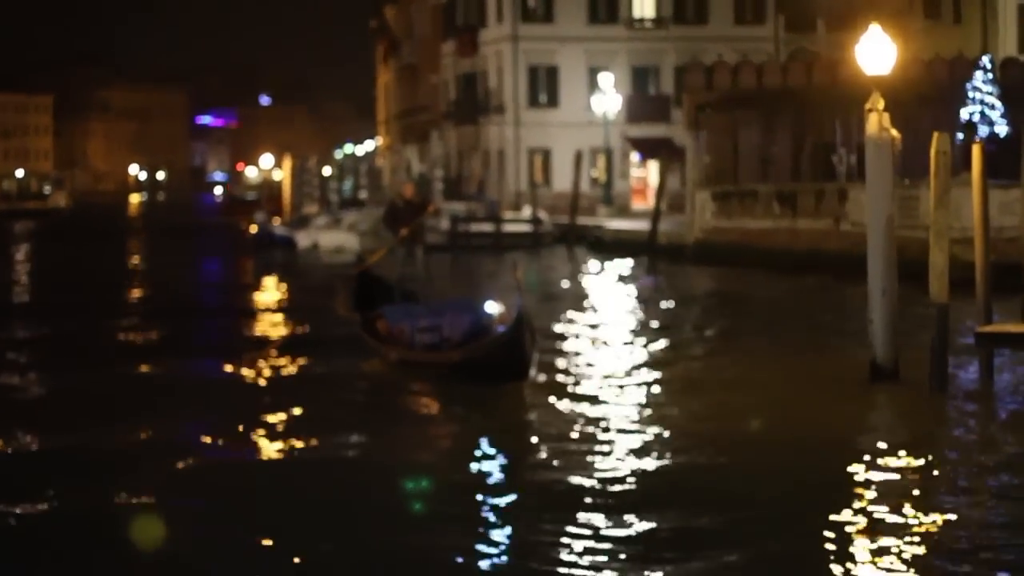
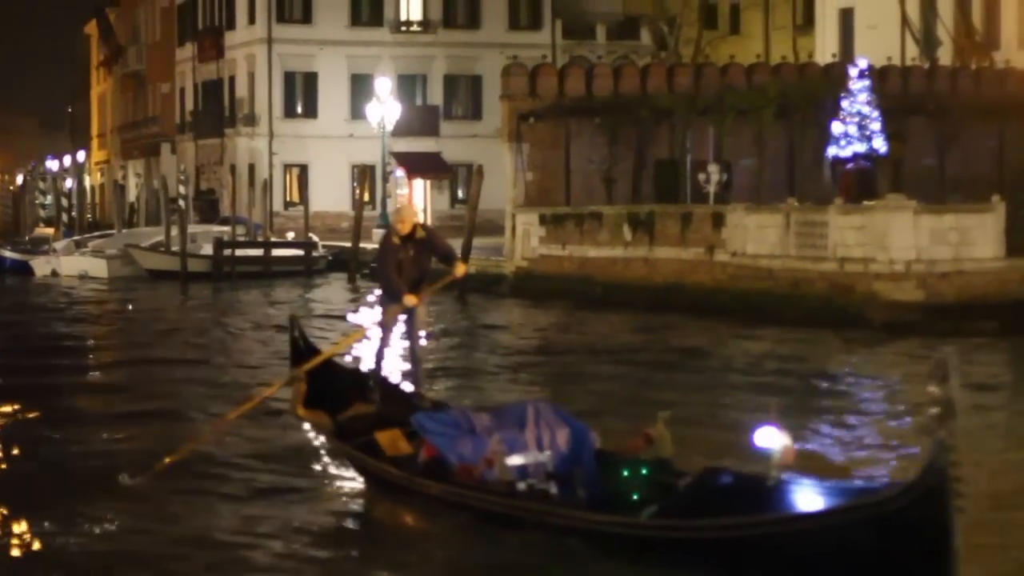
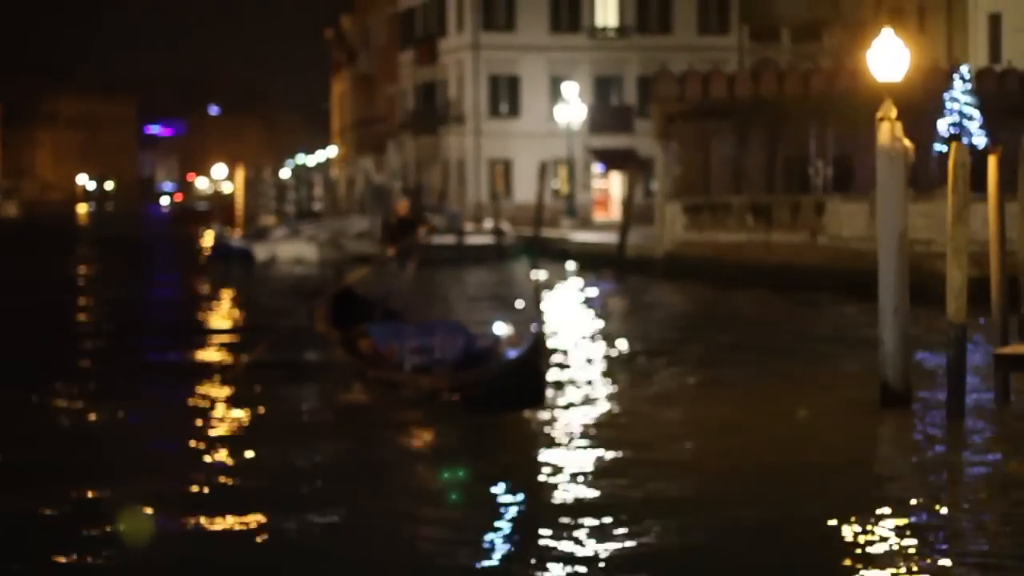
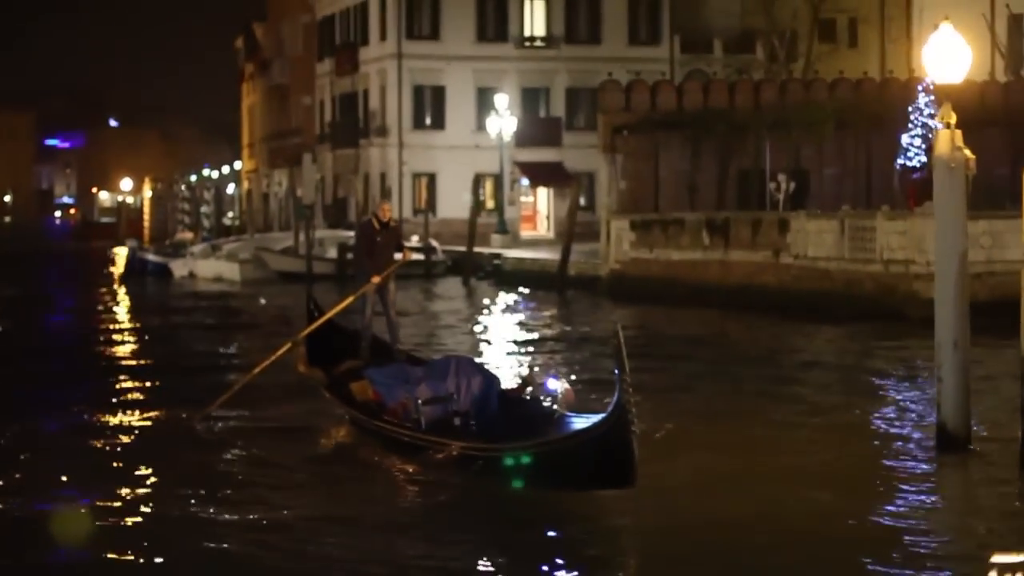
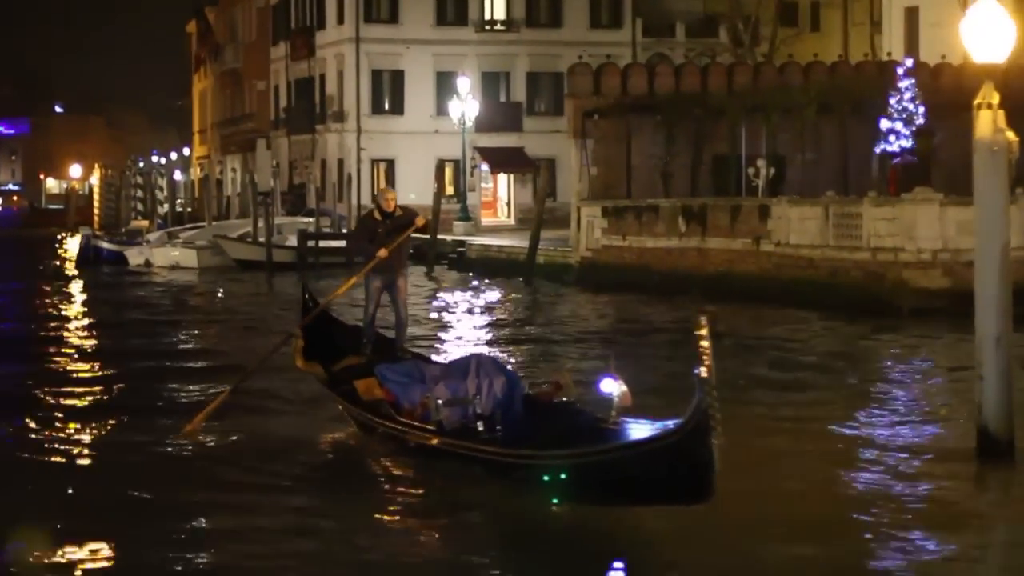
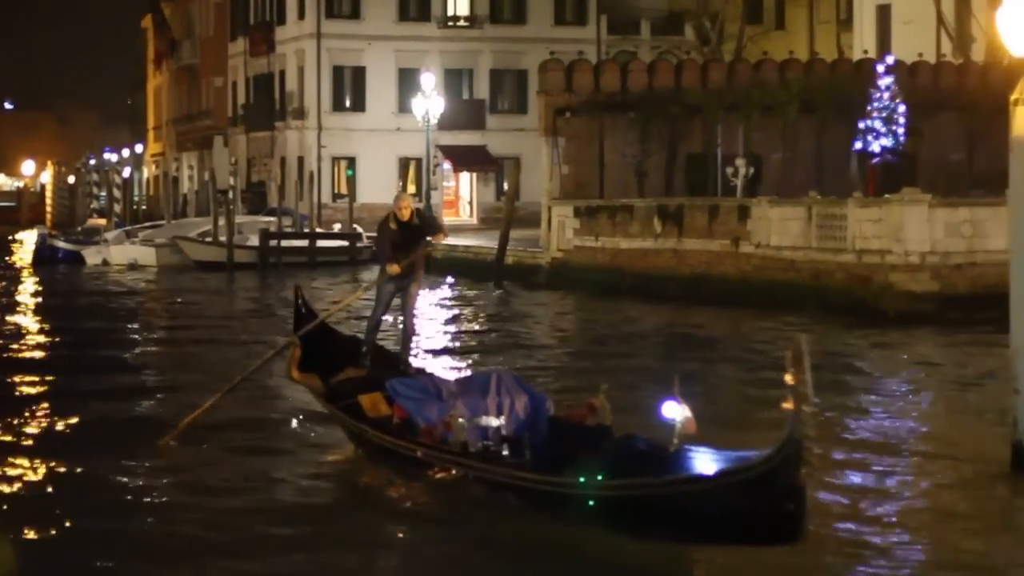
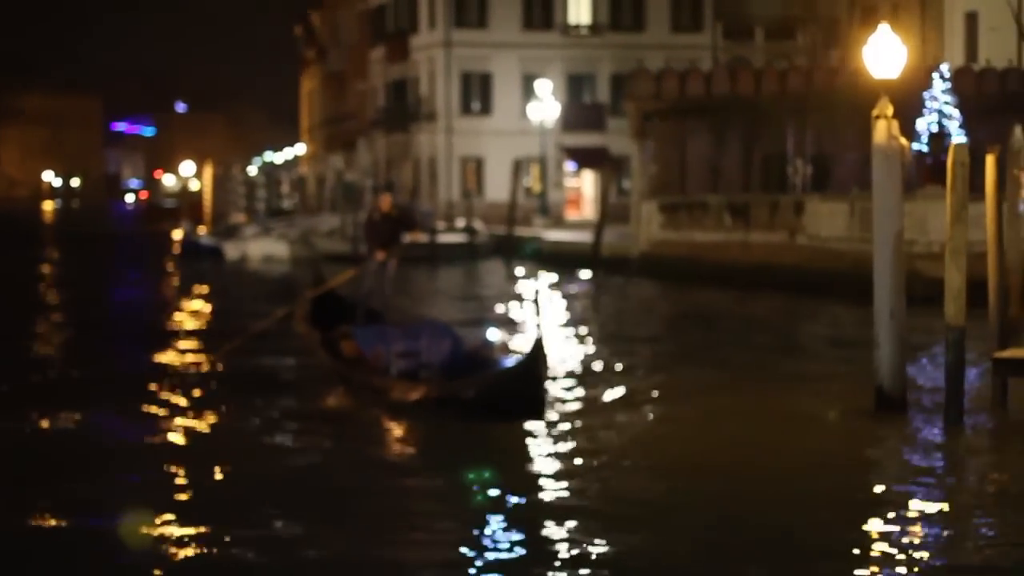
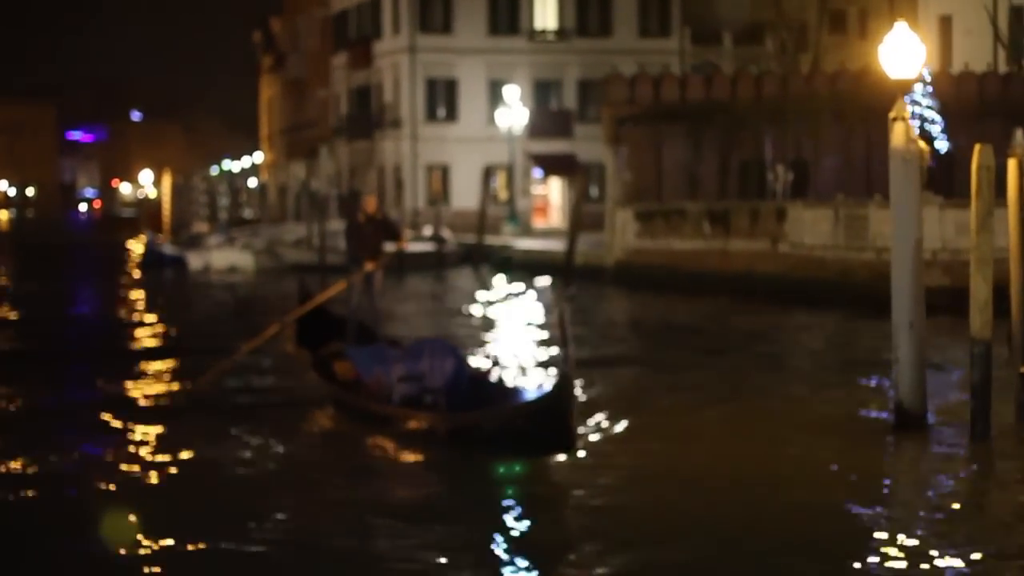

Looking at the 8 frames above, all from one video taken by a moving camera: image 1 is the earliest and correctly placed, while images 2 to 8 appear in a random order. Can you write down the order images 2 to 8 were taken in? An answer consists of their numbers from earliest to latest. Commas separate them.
3, 7, 8, 4, 5, 6, 2
